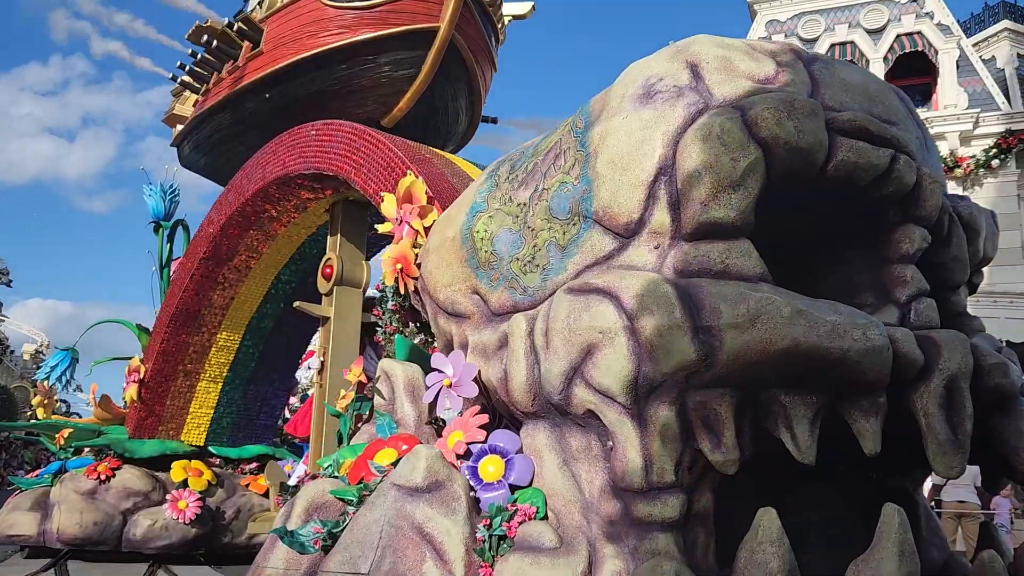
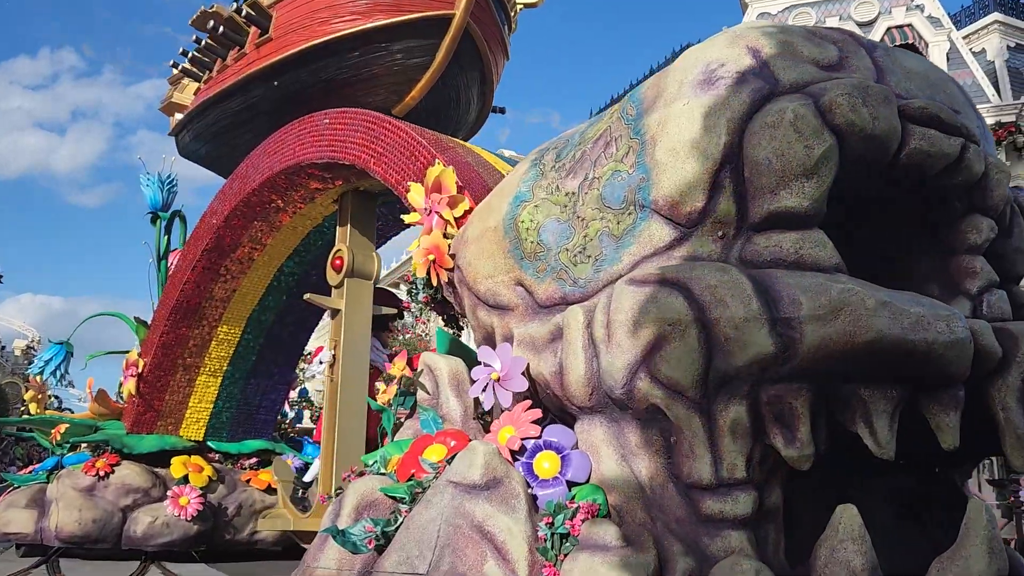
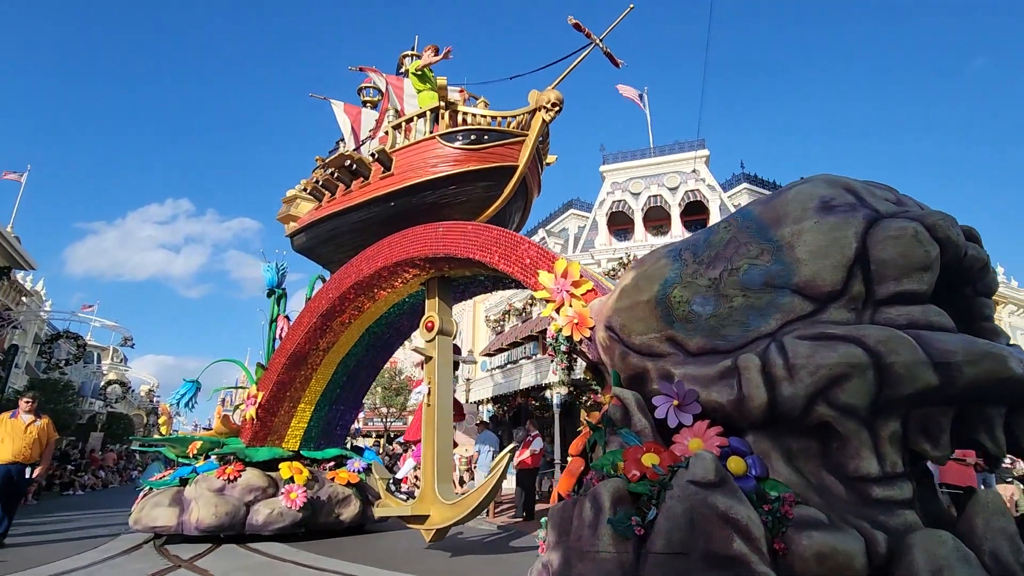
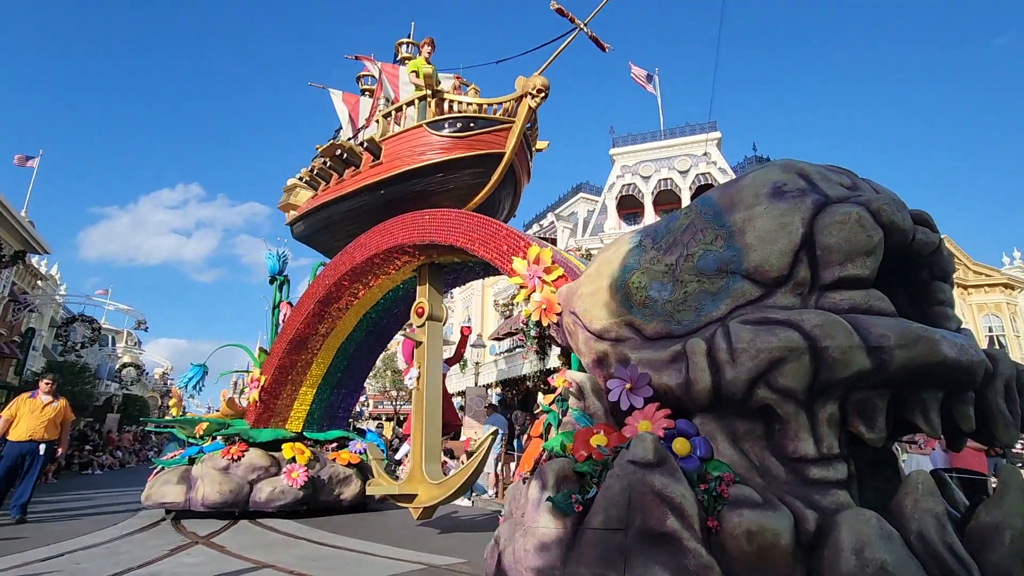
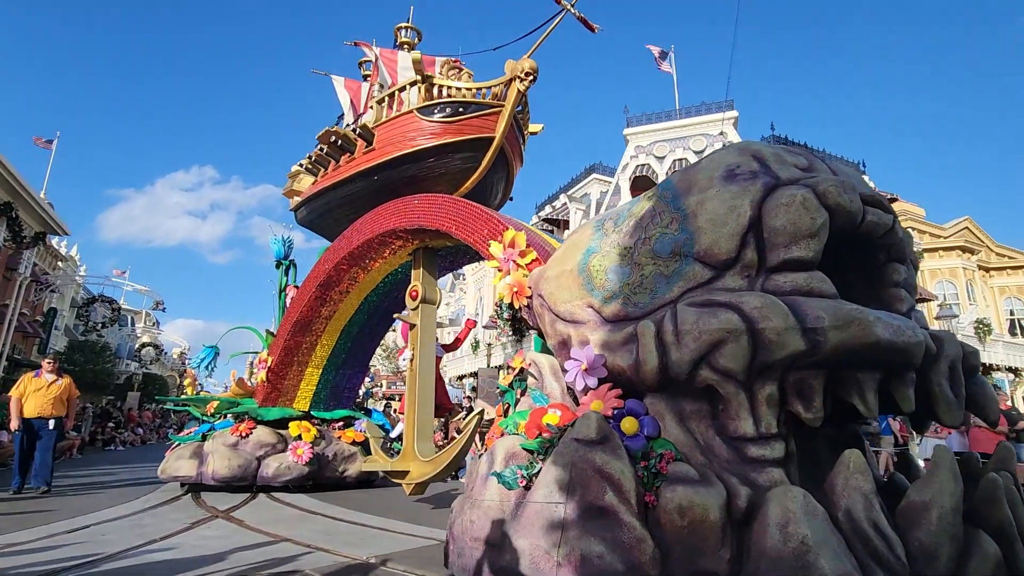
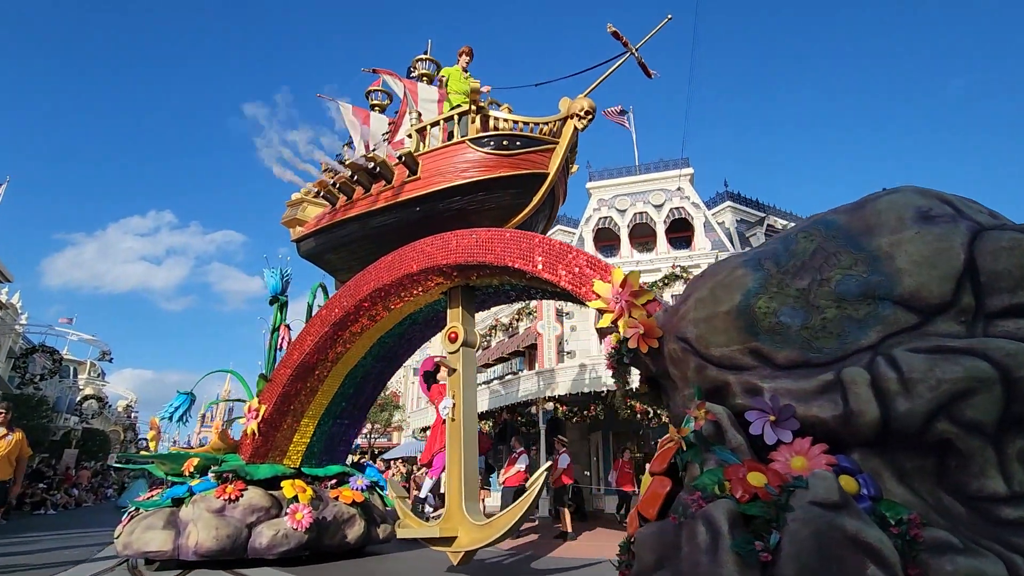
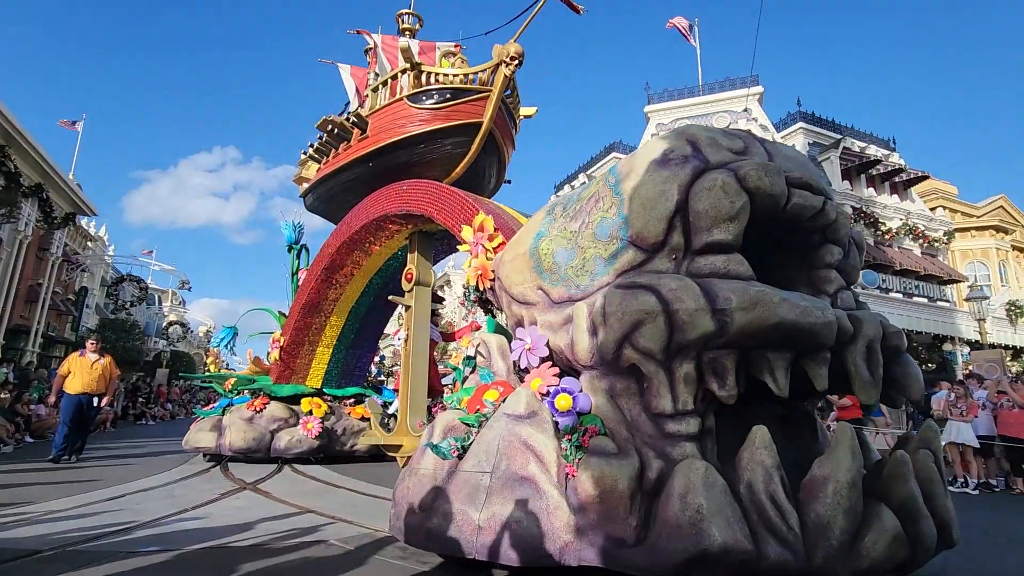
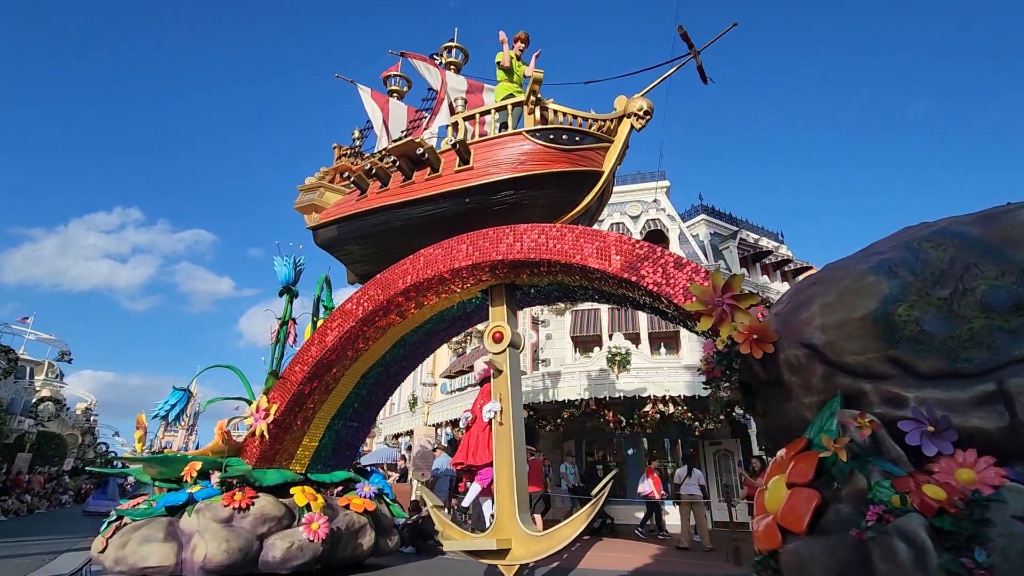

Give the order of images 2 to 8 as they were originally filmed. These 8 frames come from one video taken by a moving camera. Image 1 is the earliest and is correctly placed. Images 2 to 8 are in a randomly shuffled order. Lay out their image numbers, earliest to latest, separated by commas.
2, 7, 5, 4, 3, 6, 8
